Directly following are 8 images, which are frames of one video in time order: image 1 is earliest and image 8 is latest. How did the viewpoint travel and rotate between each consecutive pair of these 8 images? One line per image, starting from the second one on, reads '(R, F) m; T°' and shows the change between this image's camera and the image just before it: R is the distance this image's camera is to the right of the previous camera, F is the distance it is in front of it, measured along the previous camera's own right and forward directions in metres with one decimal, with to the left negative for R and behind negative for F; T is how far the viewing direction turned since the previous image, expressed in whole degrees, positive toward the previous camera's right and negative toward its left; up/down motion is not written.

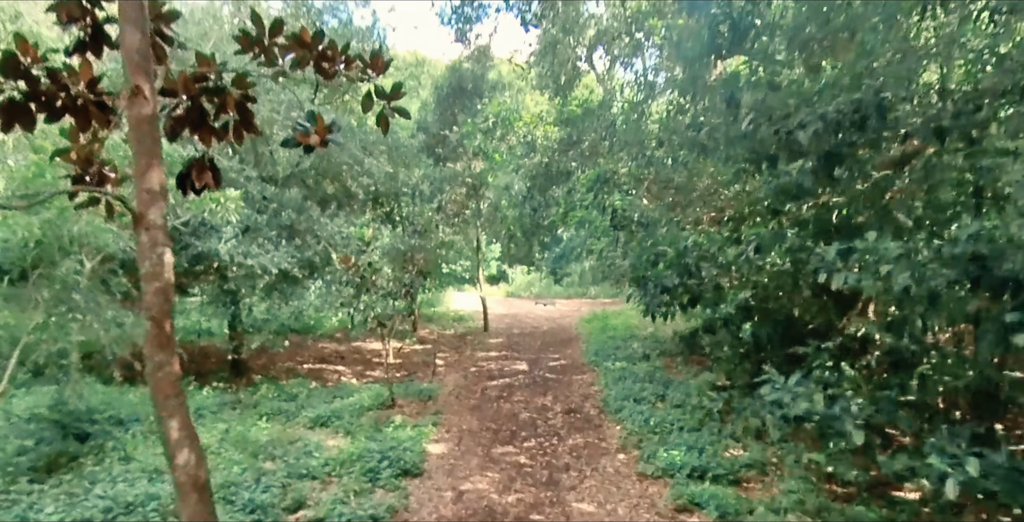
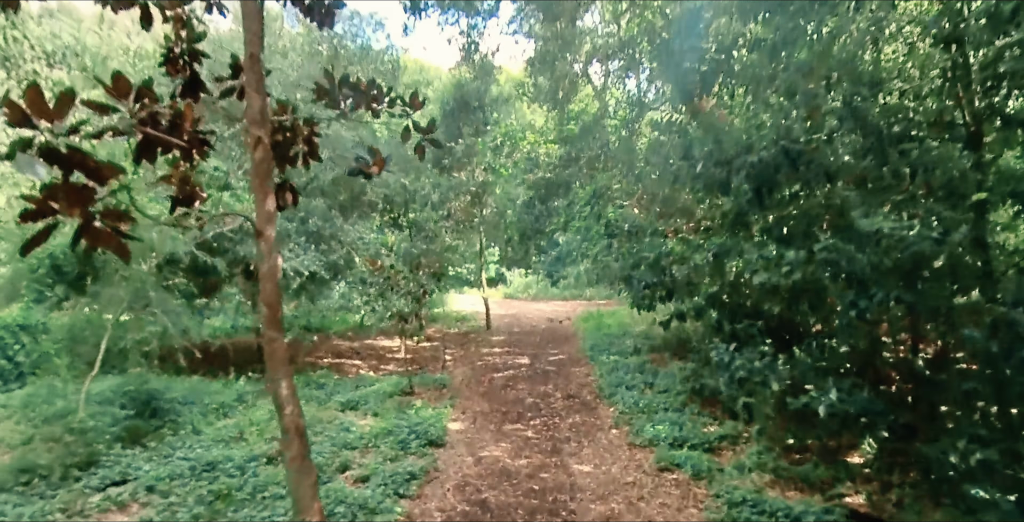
(-0.2, -1.0) m; 0°
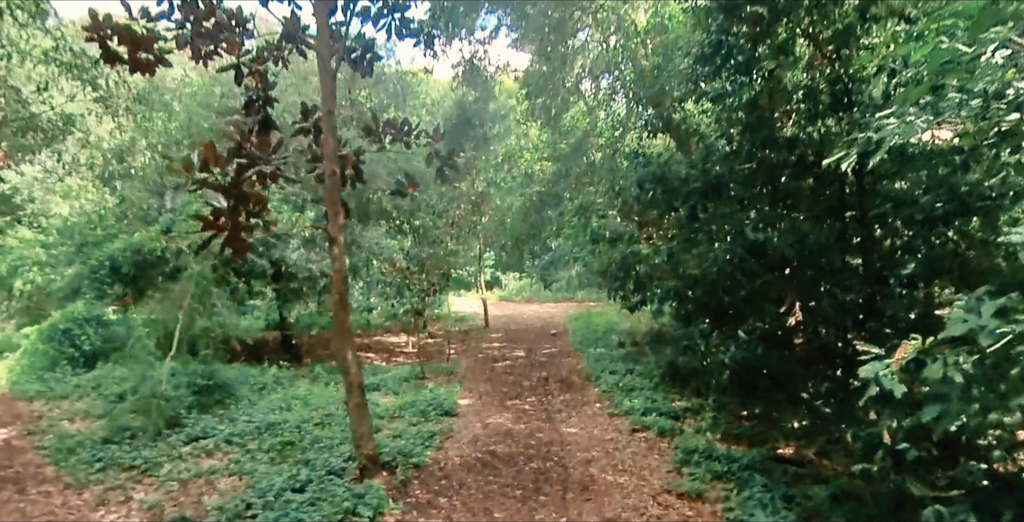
(-0.1, -1.4) m; +1°
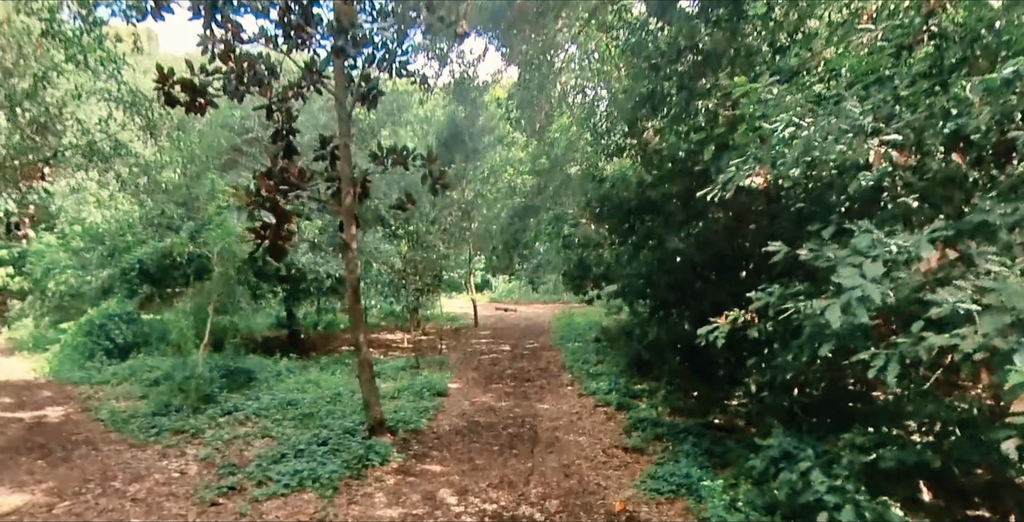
(+0.1, -1.4) m; +1°
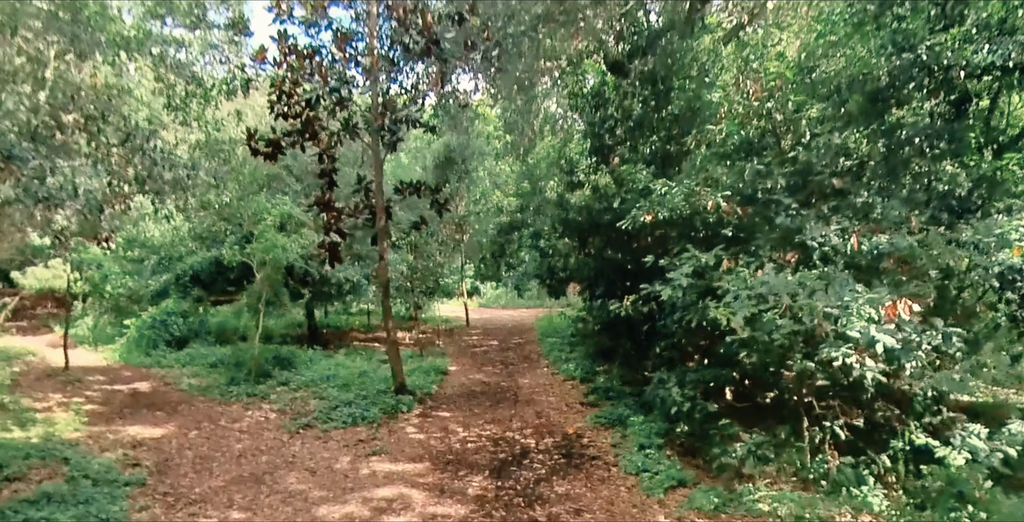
(0.0, -2.5) m; +1°
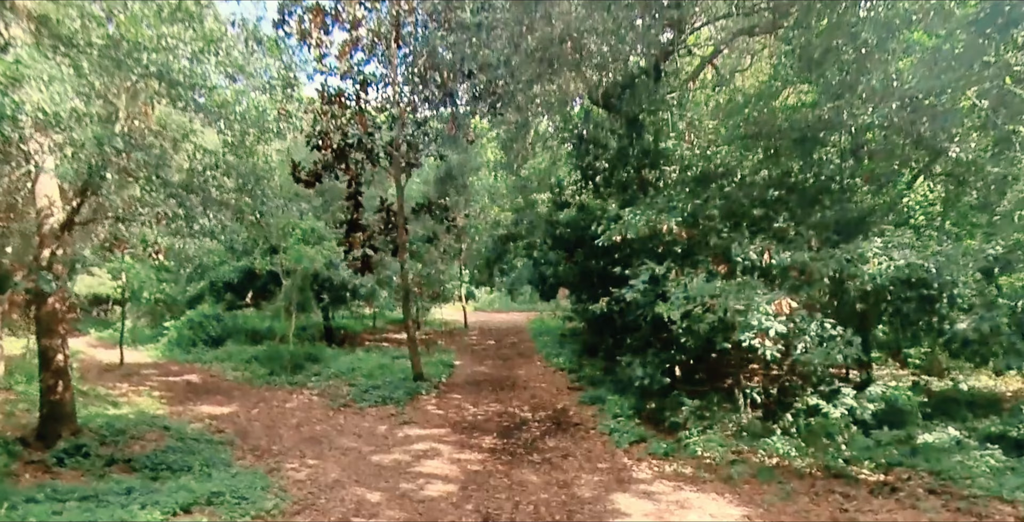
(-0.2, -1.9) m; +1°
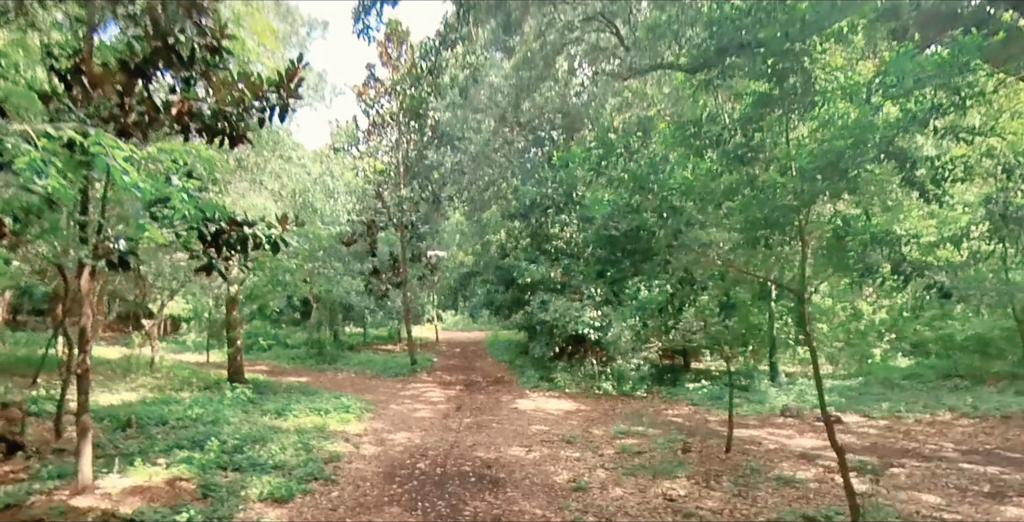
(+0.1, -7.2) m; +4°
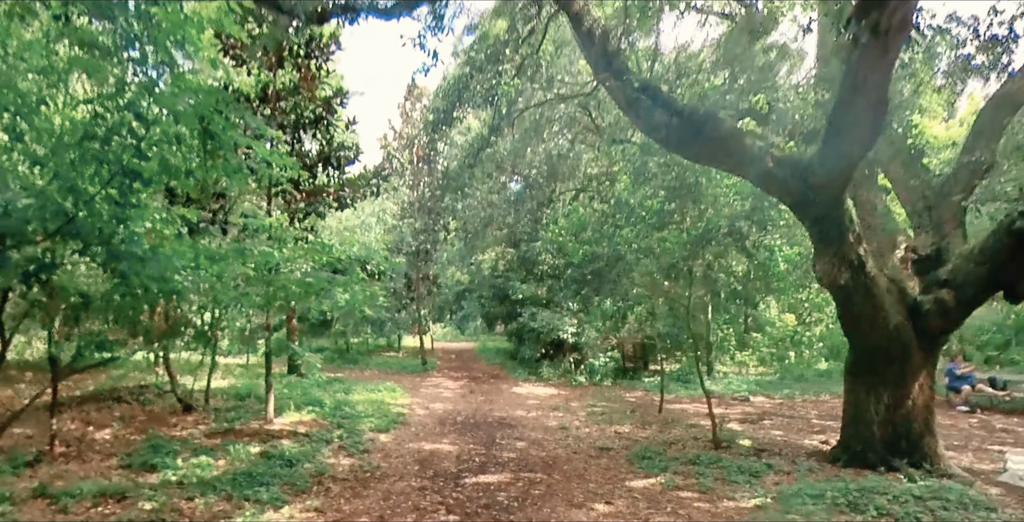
(-0.6, -4.3) m; +2°
